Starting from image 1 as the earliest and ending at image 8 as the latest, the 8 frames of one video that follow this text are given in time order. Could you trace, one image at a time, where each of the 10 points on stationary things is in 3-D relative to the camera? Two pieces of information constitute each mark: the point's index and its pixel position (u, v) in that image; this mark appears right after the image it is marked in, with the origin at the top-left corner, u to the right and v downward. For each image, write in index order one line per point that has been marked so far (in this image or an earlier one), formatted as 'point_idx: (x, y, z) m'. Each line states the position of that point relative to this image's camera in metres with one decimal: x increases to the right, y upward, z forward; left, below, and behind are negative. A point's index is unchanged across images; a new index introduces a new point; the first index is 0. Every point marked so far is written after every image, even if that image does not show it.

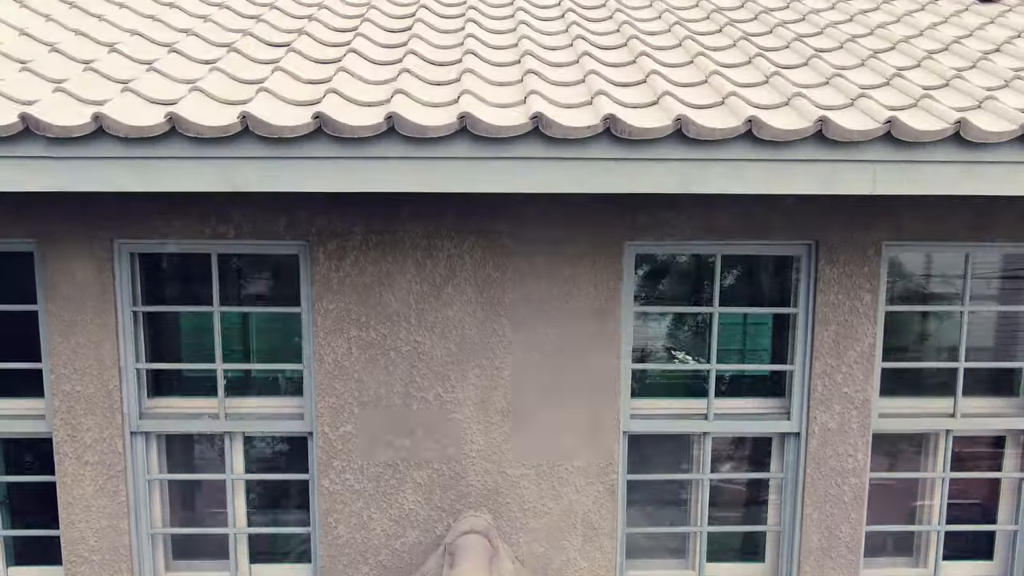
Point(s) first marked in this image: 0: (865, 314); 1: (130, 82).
0: (+0.7, -0.1, +1.6) m
1: (-0.7, +0.4, +1.4) m
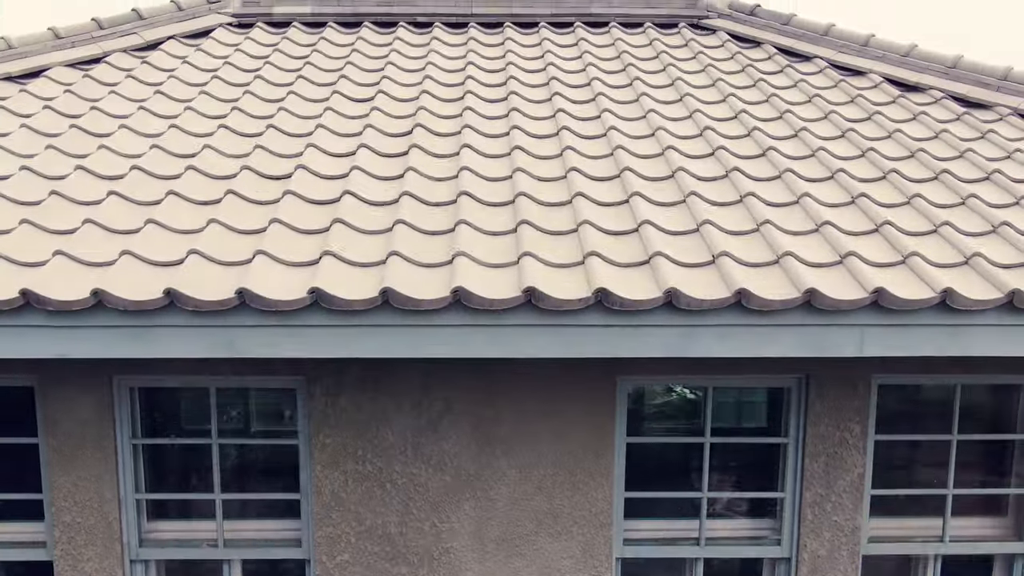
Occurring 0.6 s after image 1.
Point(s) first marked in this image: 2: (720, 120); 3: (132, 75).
0: (+0.7, -0.3, +1.6) m
1: (-0.7, +0.1, +1.4) m
2: (+0.5, +0.4, +2.0) m
3: (-1.0, +0.6, +2.2) m
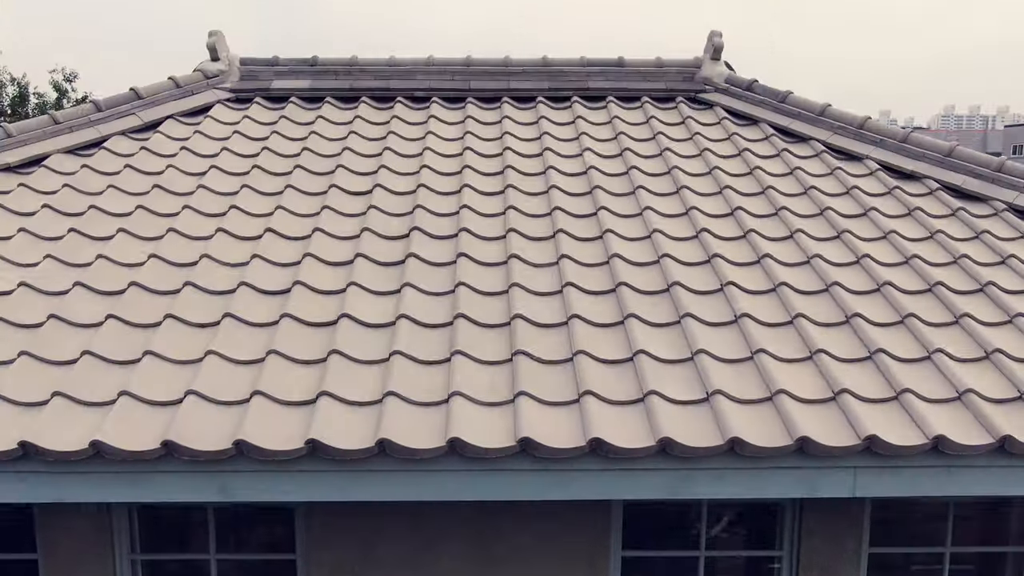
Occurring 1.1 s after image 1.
0: (+0.7, -0.6, +1.7) m
1: (-0.7, -0.2, +1.5) m
2: (+0.5, +0.2, +2.0) m
3: (-1.0, +0.3, +2.2) m
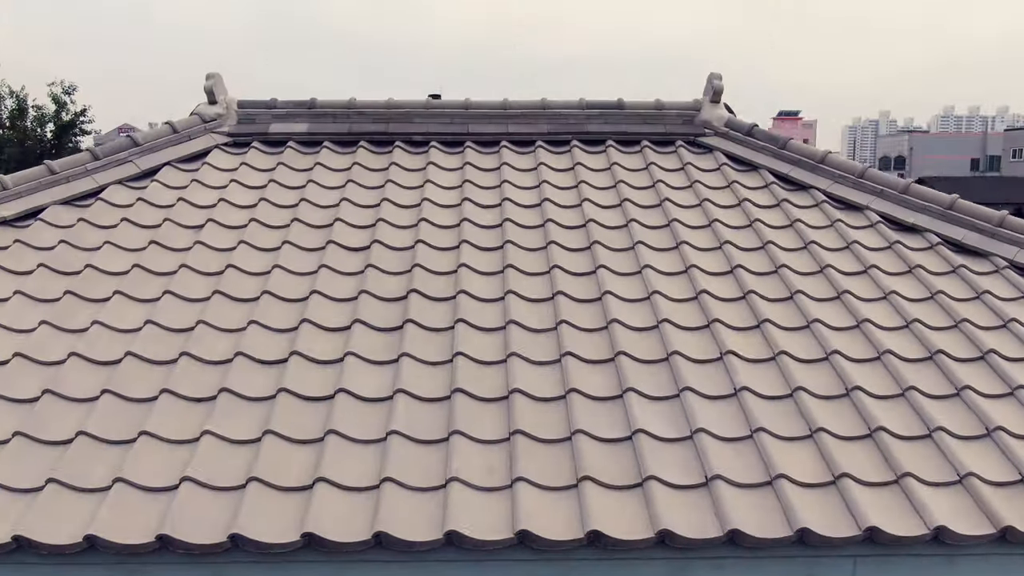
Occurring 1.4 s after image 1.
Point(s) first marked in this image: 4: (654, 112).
0: (+0.7, -0.7, +1.6) m
1: (-0.7, -0.3, +1.4) m
2: (+0.5, 0.0, +2.0) m
3: (-1.0, +0.2, +2.2) m
4: (+0.5, +0.6, +2.7) m
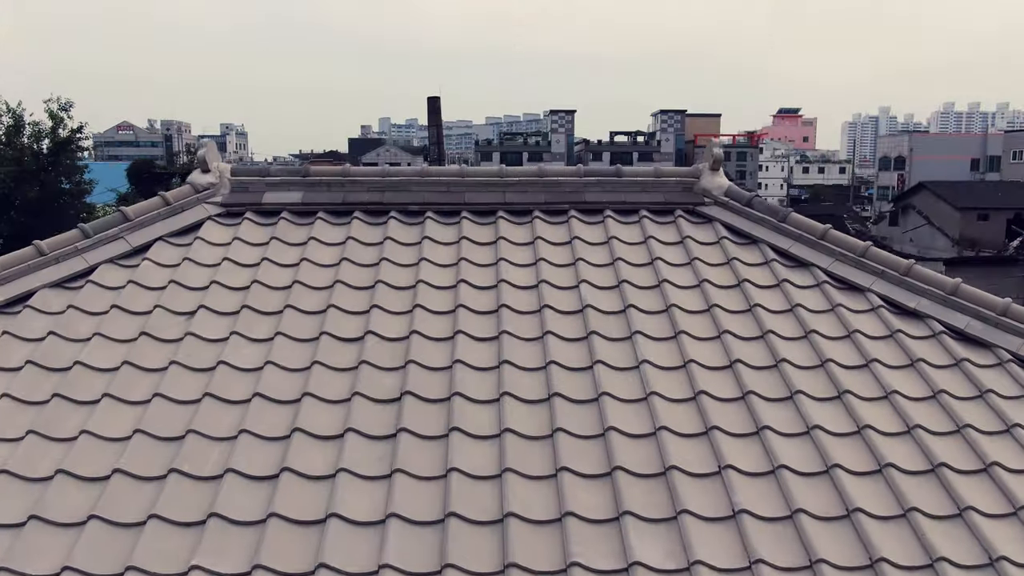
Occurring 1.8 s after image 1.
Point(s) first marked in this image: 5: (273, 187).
0: (+0.7, -0.9, +1.6) m
1: (-0.7, -0.5, +1.4) m
2: (+0.5, -0.2, +2.0) m
3: (-1.1, 0.0, +2.2) m
4: (+0.5, +0.4, +2.6) m
5: (-0.8, +0.3, +2.6) m
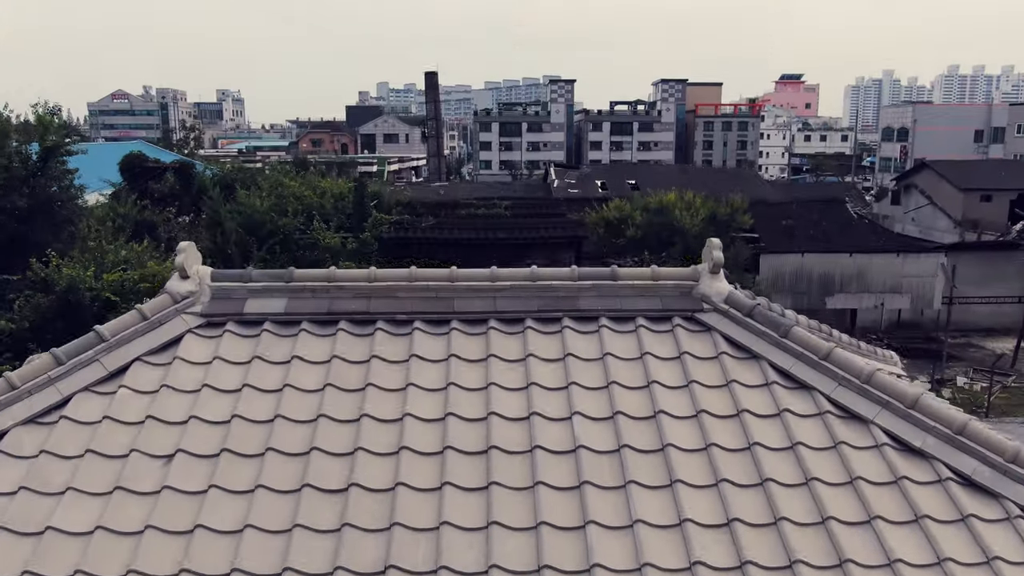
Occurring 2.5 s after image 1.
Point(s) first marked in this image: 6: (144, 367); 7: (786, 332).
0: (+0.7, -1.3, +1.6) m
1: (-0.7, -0.9, +1.4) m
2: (+0.5, -0.6, +1.9) m
3: (-1.1, -0.4, +2.1) m
4: (+0.4, 0.0, +2.5) m
5: (-0.8, 0.0, +2.5) m
6: (-1.1, -0.2, +2.3) m
7: (+0.8, -0.1, +2.4) m
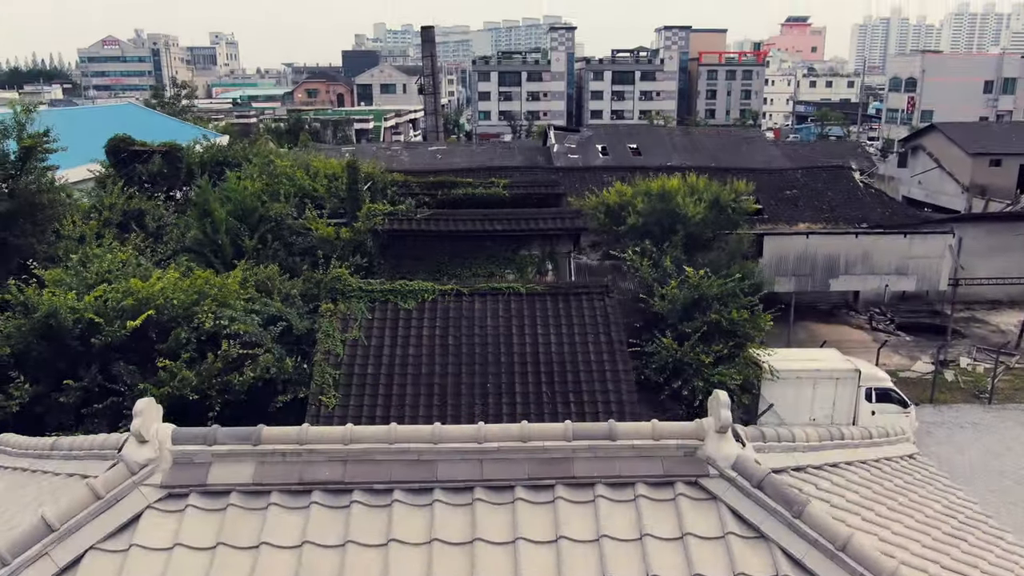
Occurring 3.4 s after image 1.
0: (+0.6, -1.9, +1.5) m
1: (-0.8, -1.5, +1.2) m
2: (+0.4, -1.1, +1.7) m
3: (-1.1, -0.9, +1.9) m
4: (+0.4, -0.5, +2.3) m
5: (-0.8, -0.5, +2.3) m
6: (-1.1, -0.7, +2.1) m
7: (+0.8, -0.6, +2.2) m
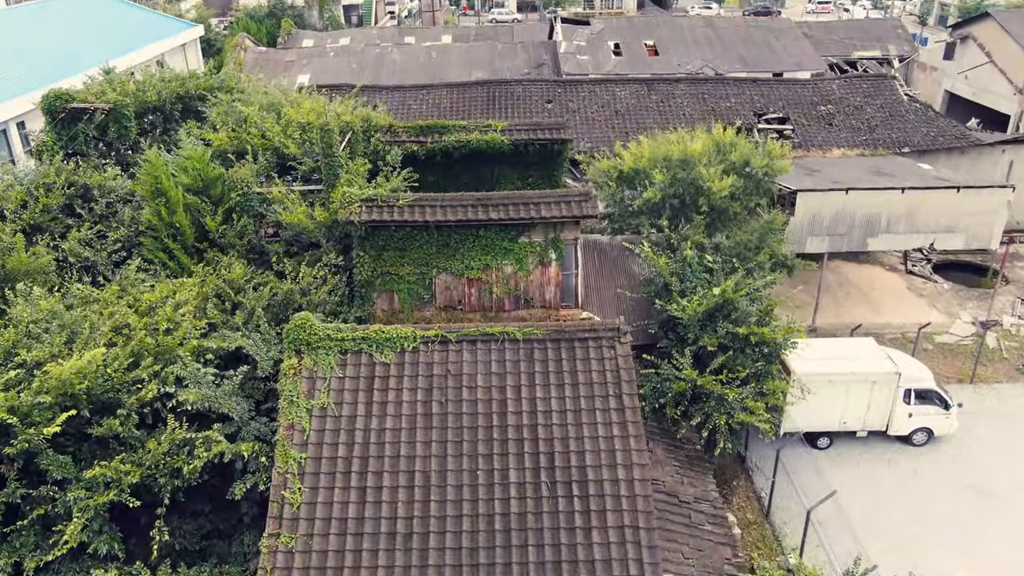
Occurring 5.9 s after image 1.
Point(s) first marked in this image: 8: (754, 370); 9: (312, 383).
0: (+0.5, -3.4, +0.8) m
1: (-0.9, -3.1, +0.5) m
2: (+0.3, -2.6, +0.9) m
3: (-1.2, -2.4, +1.0) m
4: (+0.3, -1.9, +1.3) m
5: (-0.9, -1.9, +1.3) m
6: (-1.2, -2.2, +1.2) m
7: (+0.7, -2.0, +1.2) m
8: (+2.4, -0.8, +8.0) m
9: (-1.6, -0.8, +6.5) m
